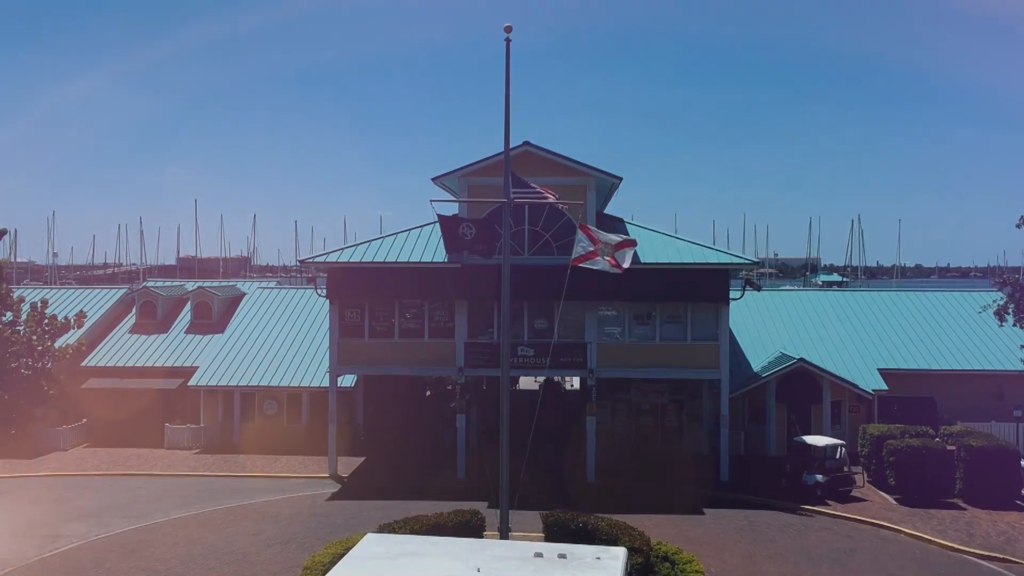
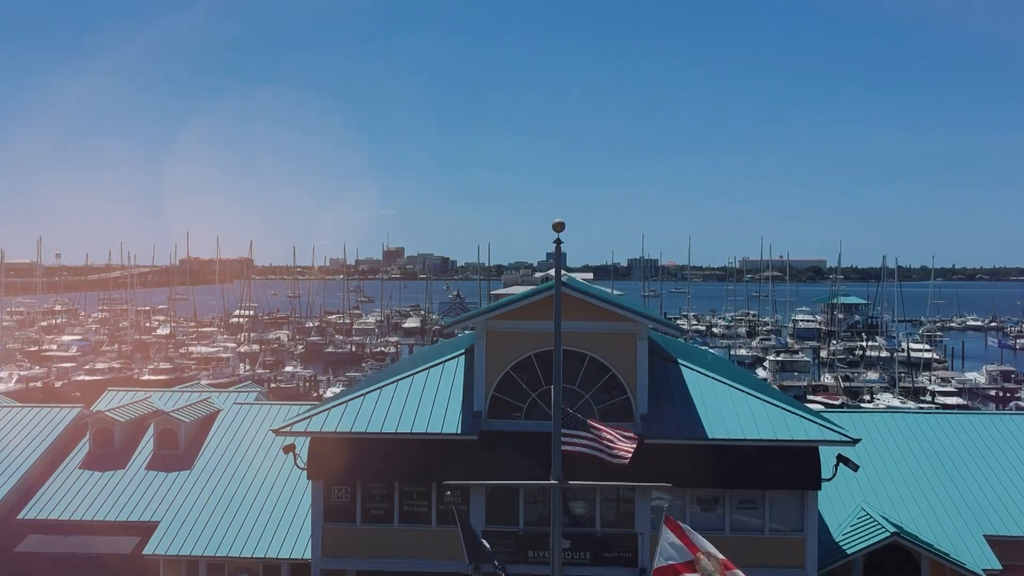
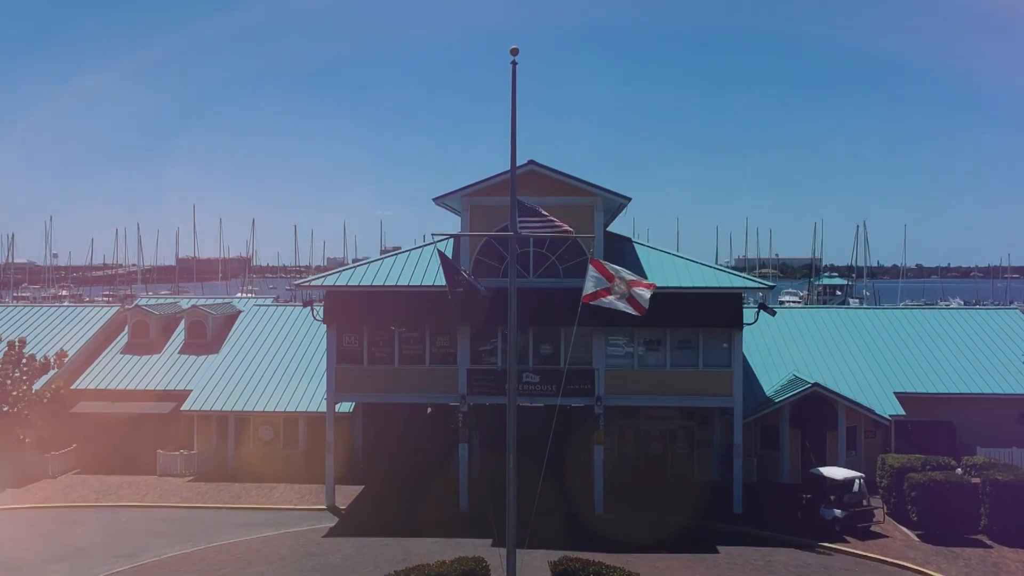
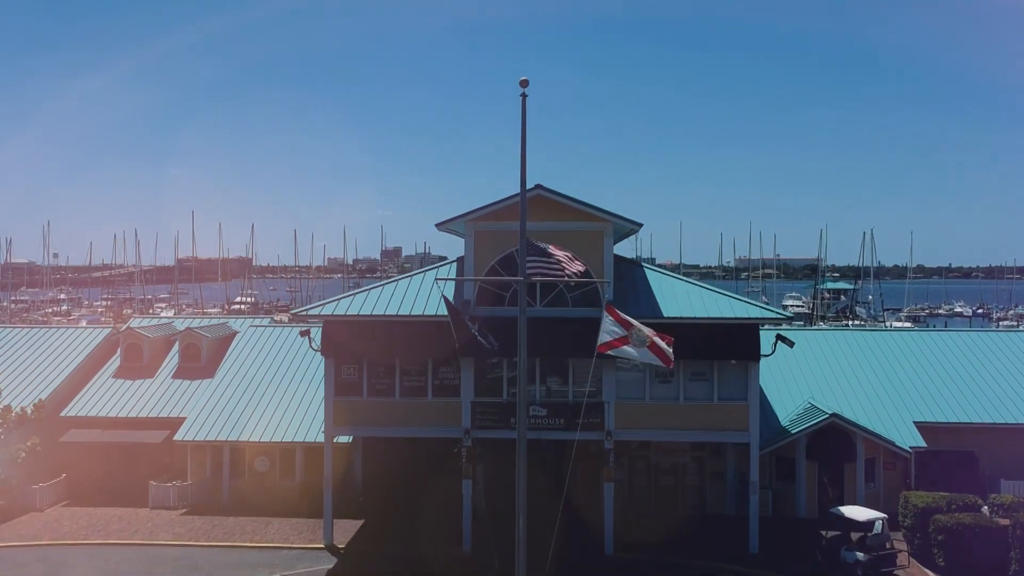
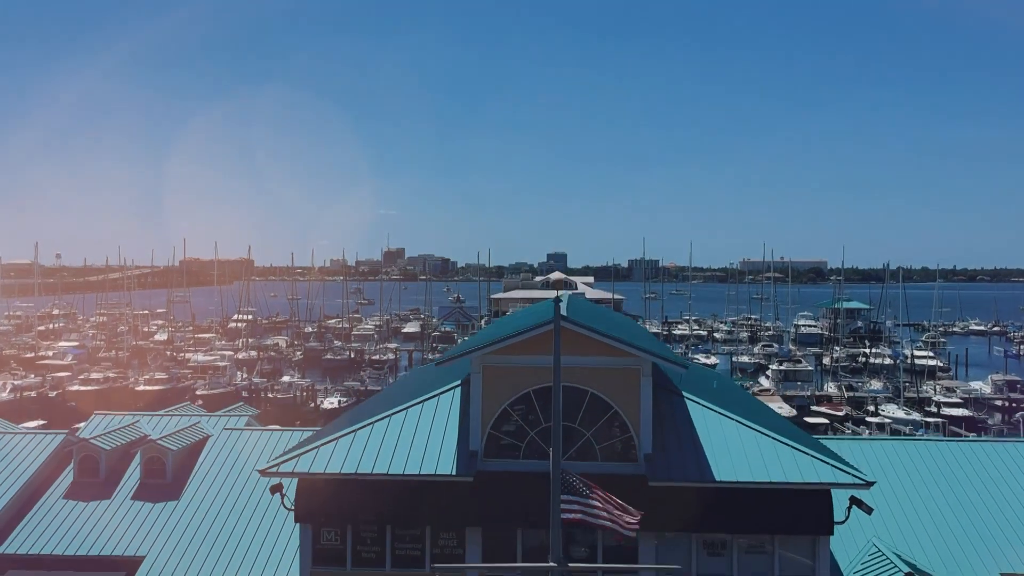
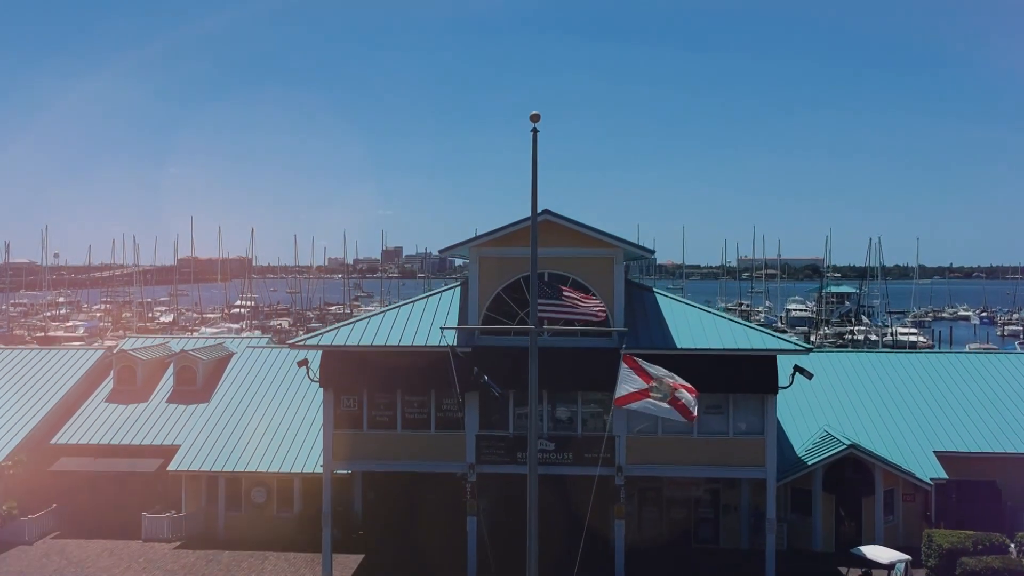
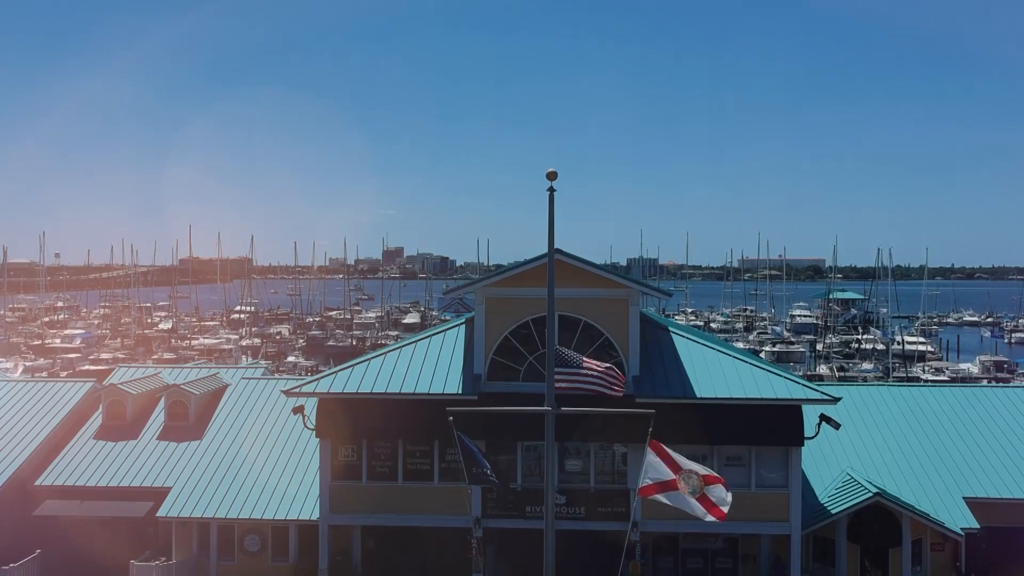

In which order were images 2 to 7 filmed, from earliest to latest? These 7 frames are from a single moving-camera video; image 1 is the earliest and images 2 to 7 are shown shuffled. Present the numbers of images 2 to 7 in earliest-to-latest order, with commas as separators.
3, 4, 6, 7, 2, 5
